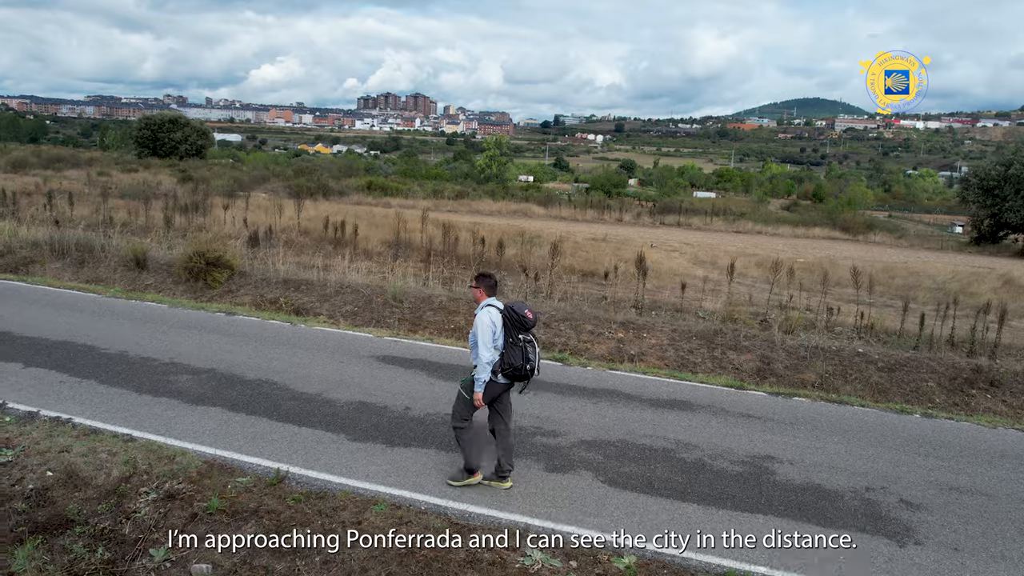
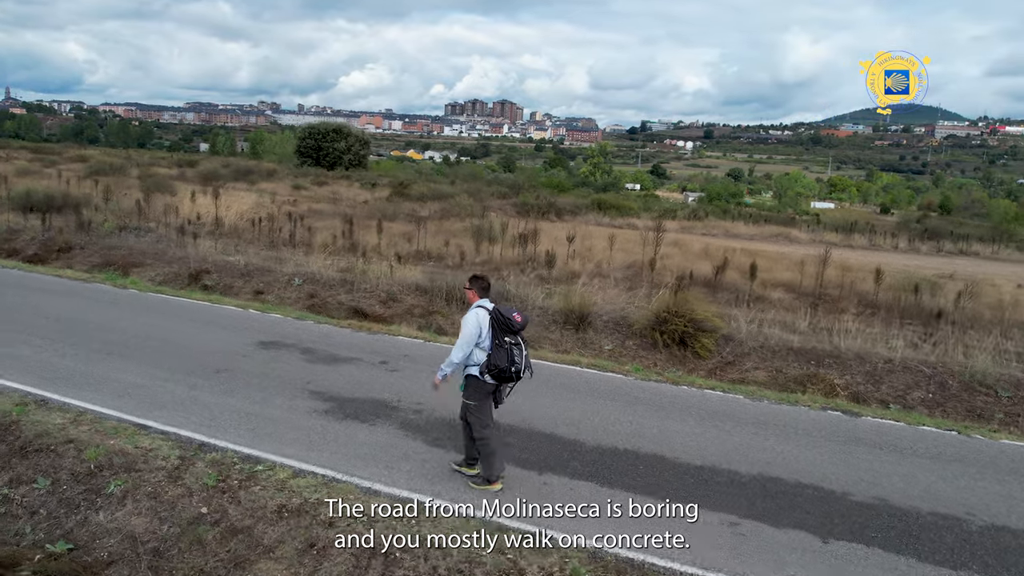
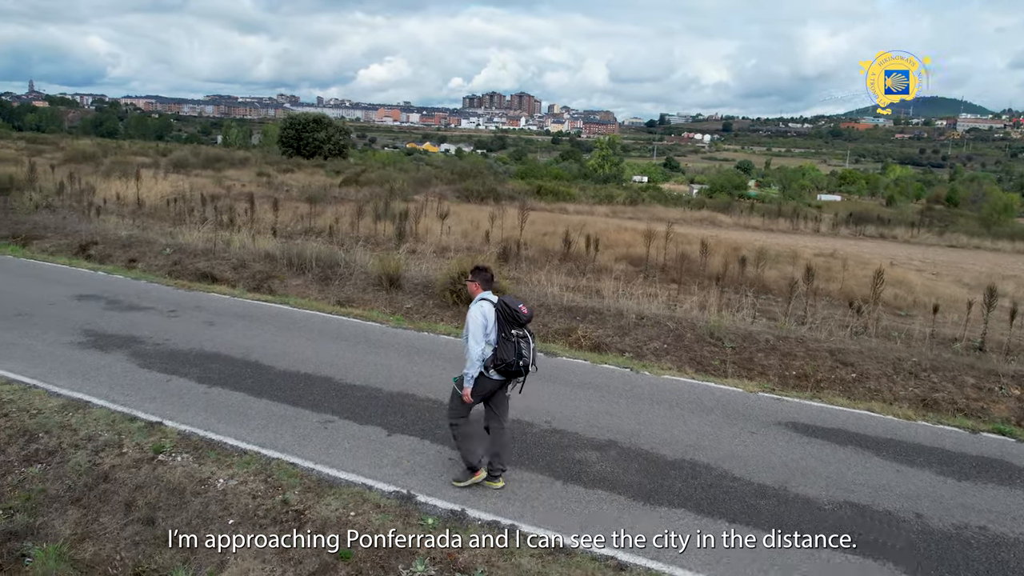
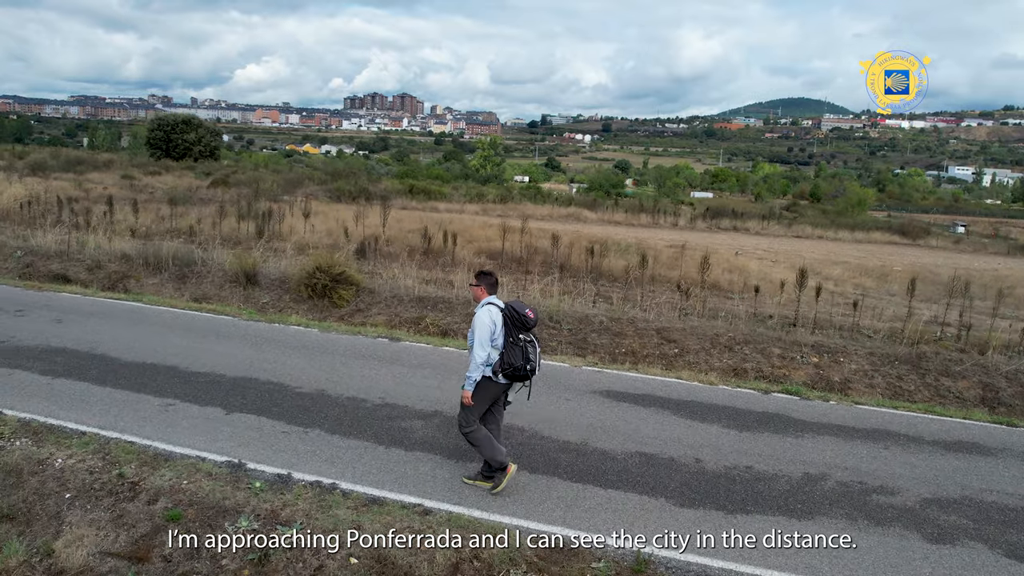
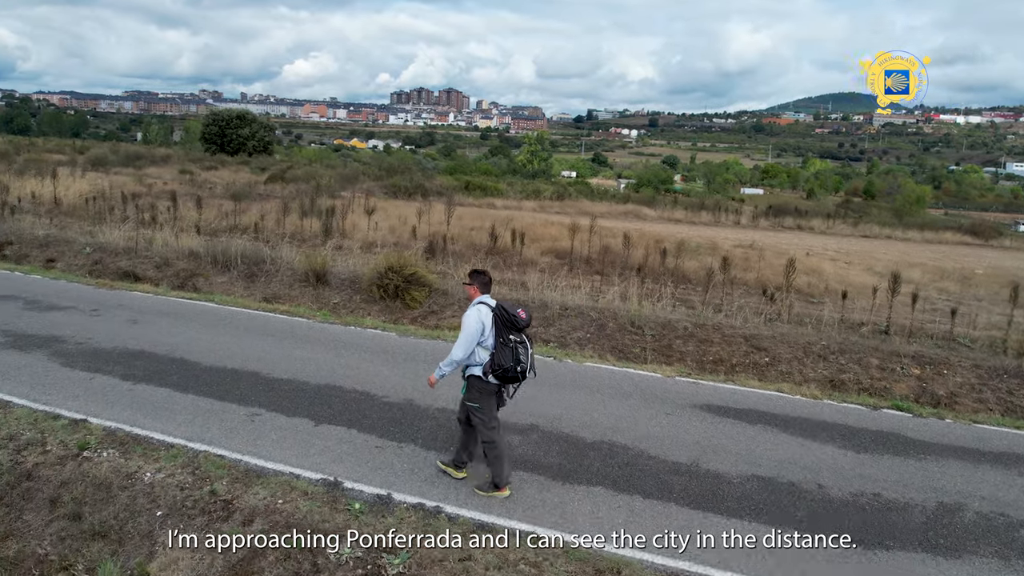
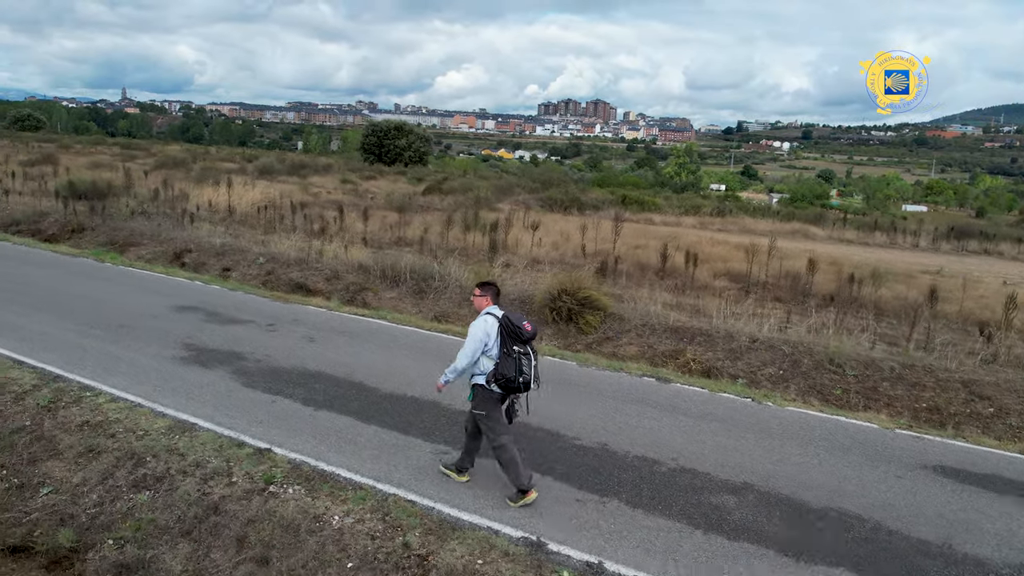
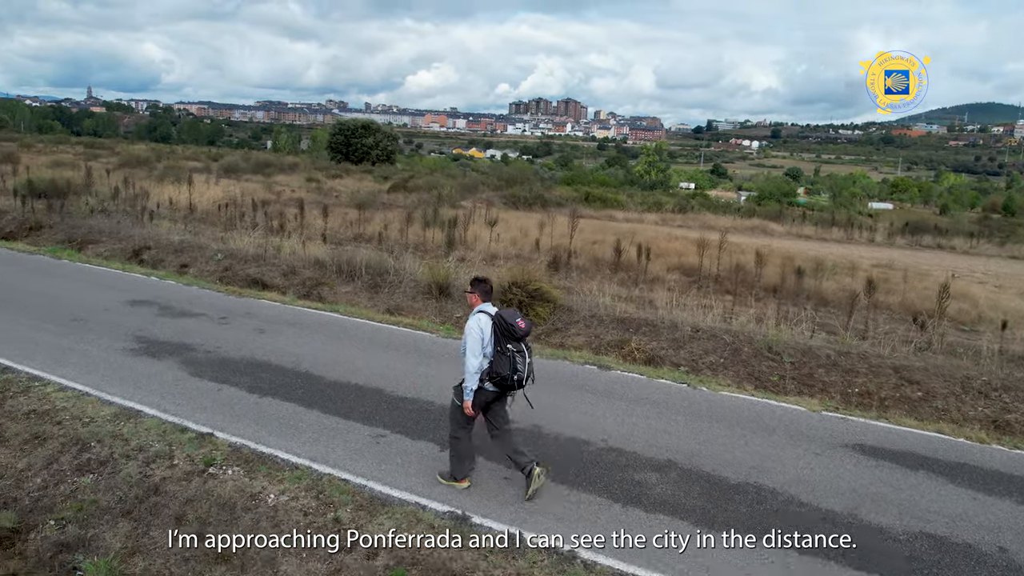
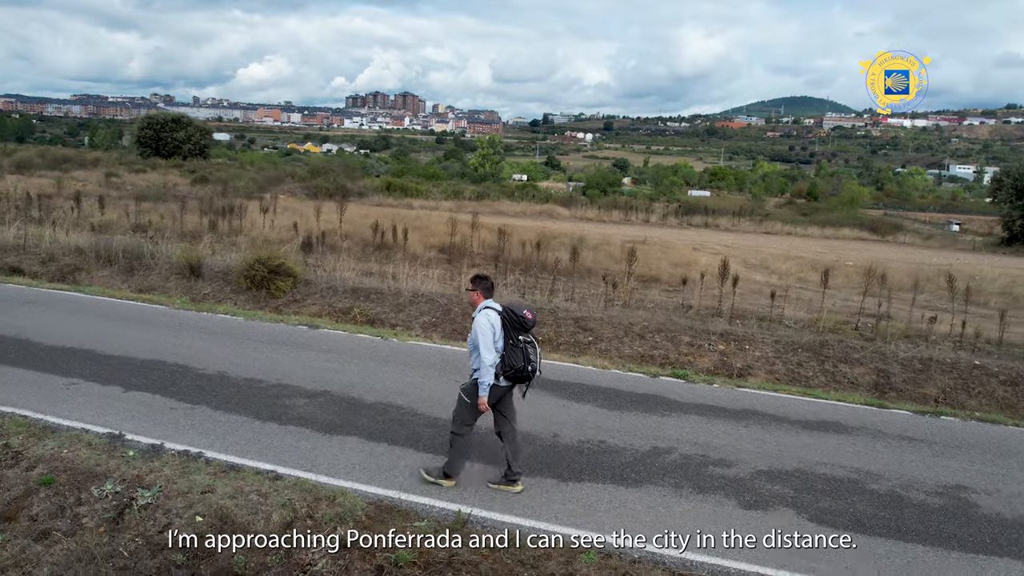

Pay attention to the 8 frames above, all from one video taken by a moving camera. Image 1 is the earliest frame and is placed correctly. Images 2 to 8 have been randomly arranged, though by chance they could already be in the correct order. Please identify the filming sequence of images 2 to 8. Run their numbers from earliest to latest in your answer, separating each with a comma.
8, 4, 5, 3, 7, 6, 2
